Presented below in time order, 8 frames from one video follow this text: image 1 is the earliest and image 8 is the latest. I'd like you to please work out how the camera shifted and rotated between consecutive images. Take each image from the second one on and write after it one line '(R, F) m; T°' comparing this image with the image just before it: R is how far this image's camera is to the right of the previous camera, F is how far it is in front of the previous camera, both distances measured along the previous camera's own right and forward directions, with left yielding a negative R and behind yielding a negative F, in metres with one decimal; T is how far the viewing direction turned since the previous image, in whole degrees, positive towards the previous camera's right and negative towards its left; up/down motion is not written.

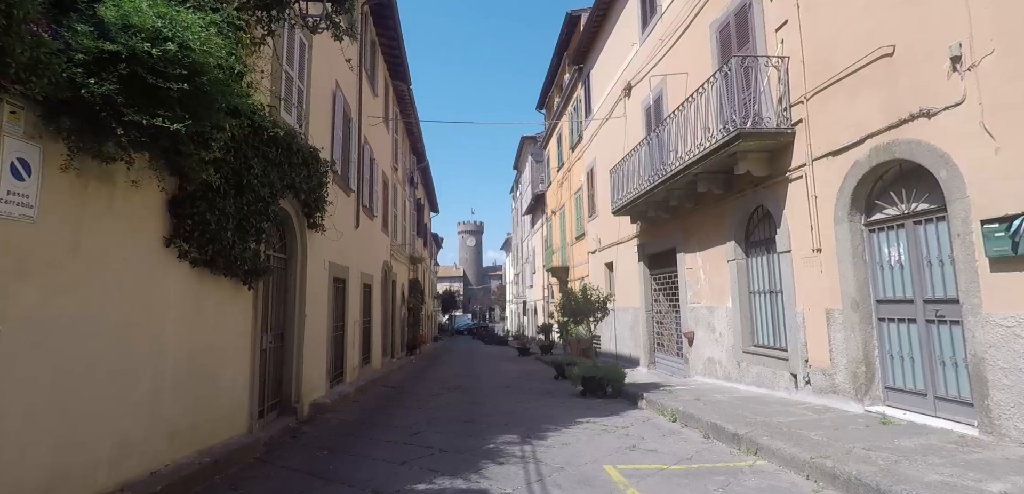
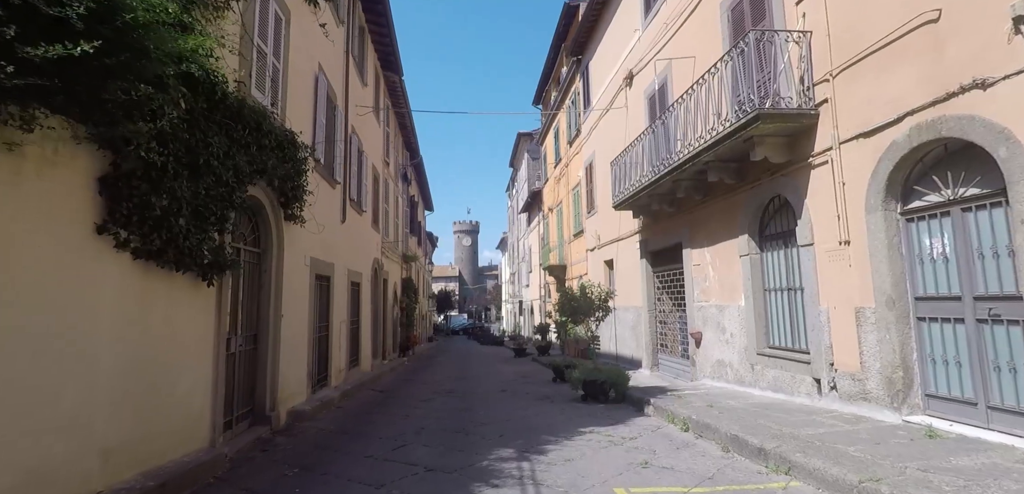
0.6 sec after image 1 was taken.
(0.0, +0.7) m; 0°
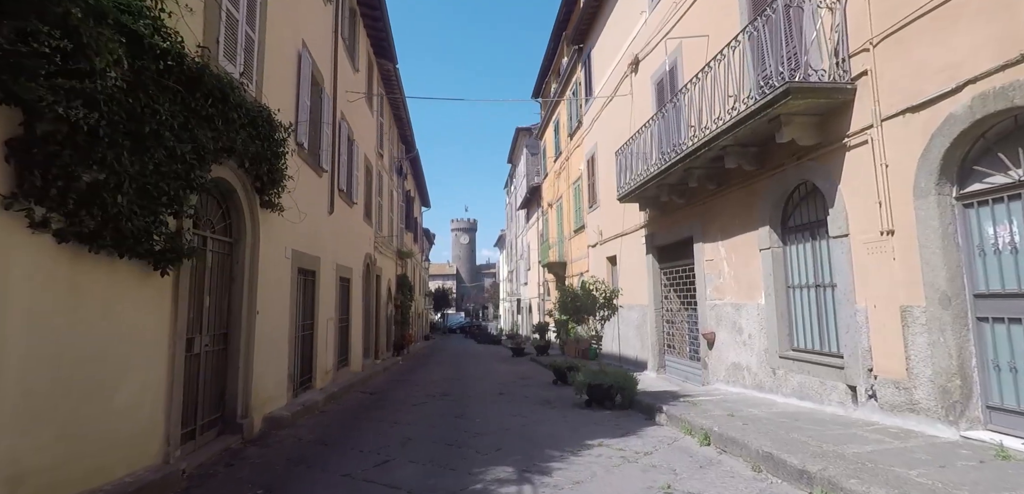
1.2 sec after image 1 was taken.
(0.0, +0.7) m; 0°
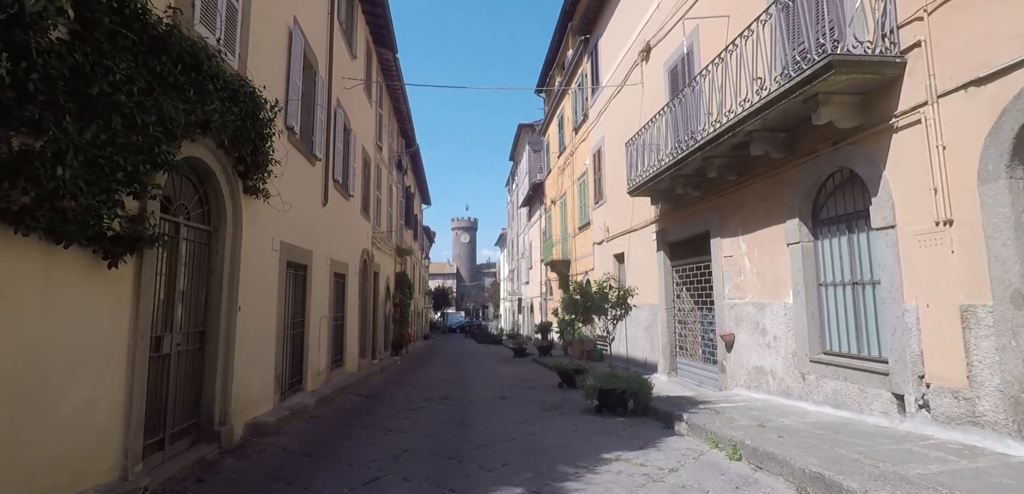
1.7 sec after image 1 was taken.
(-0.1, +0.6) m; 0°
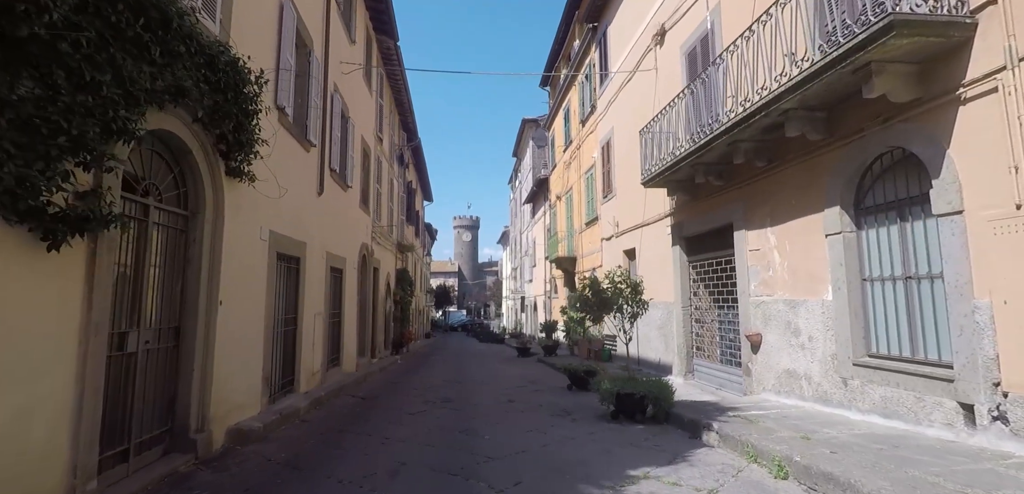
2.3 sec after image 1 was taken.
(-0.1, +0.6) m; 0°
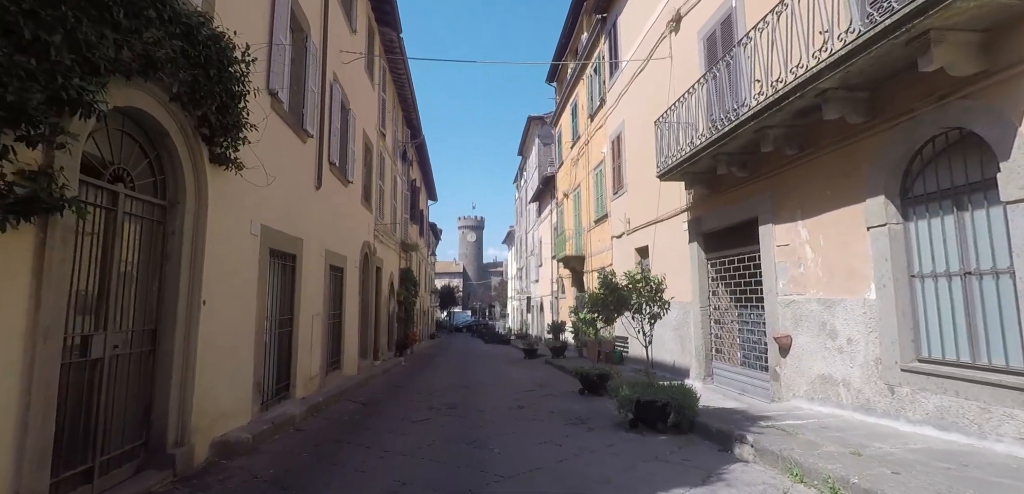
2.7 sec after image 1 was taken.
(-0.1, +0.5) m; 0°
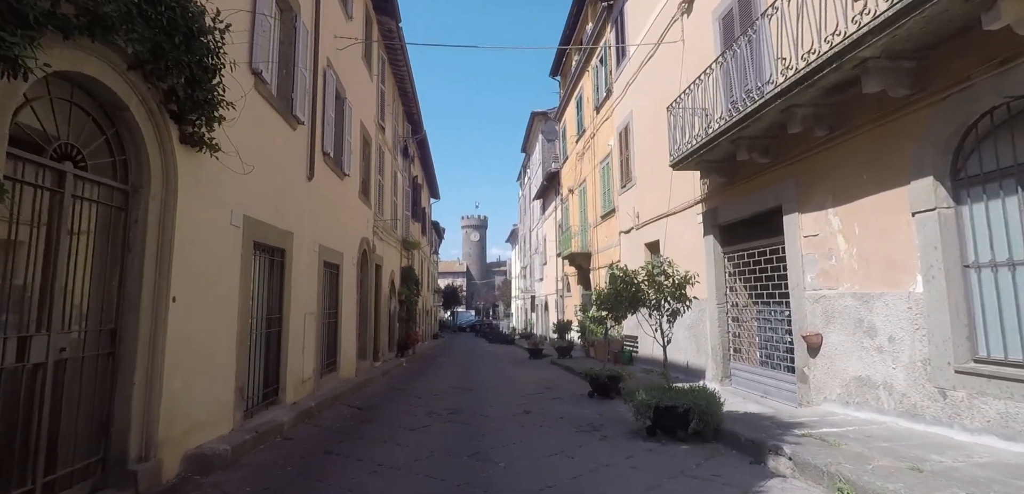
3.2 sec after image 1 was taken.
(0.0, +0.6) m; 0°
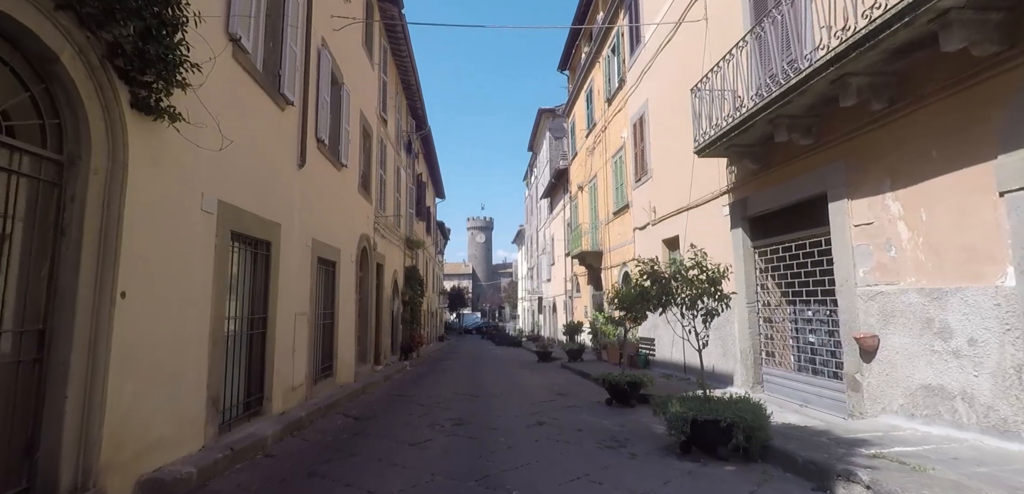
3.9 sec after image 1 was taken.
(-0.1, +0.8) m; -1°
